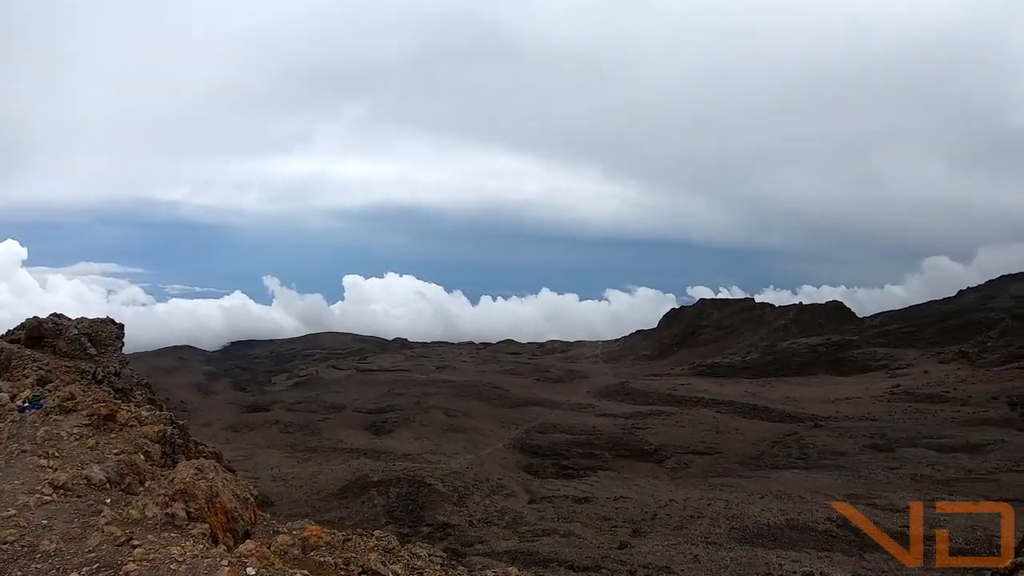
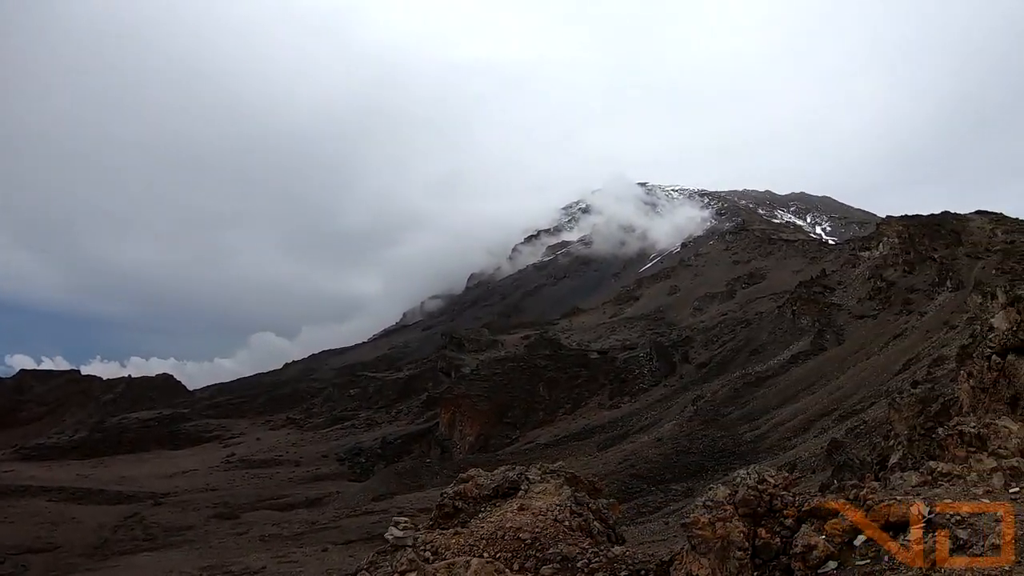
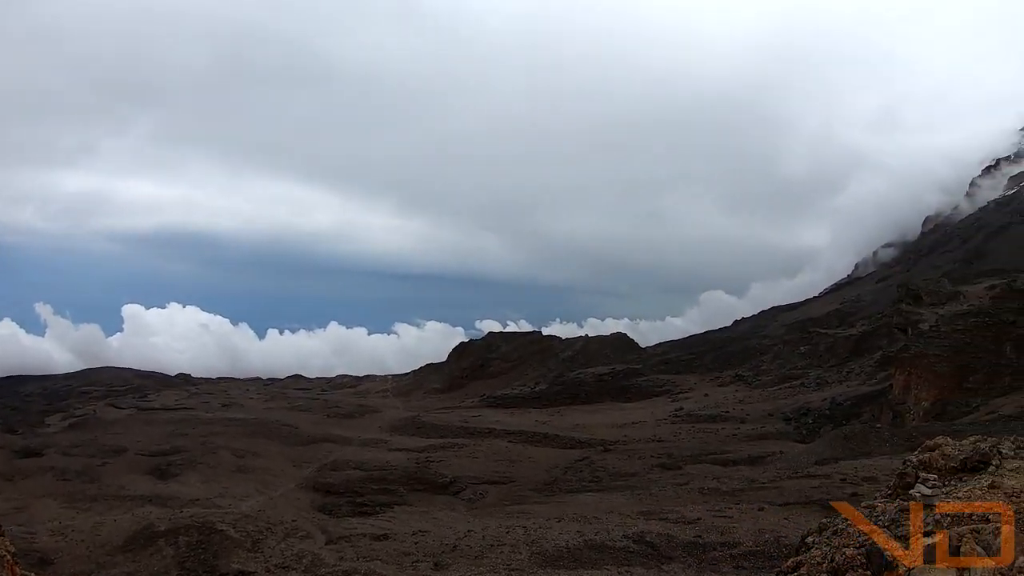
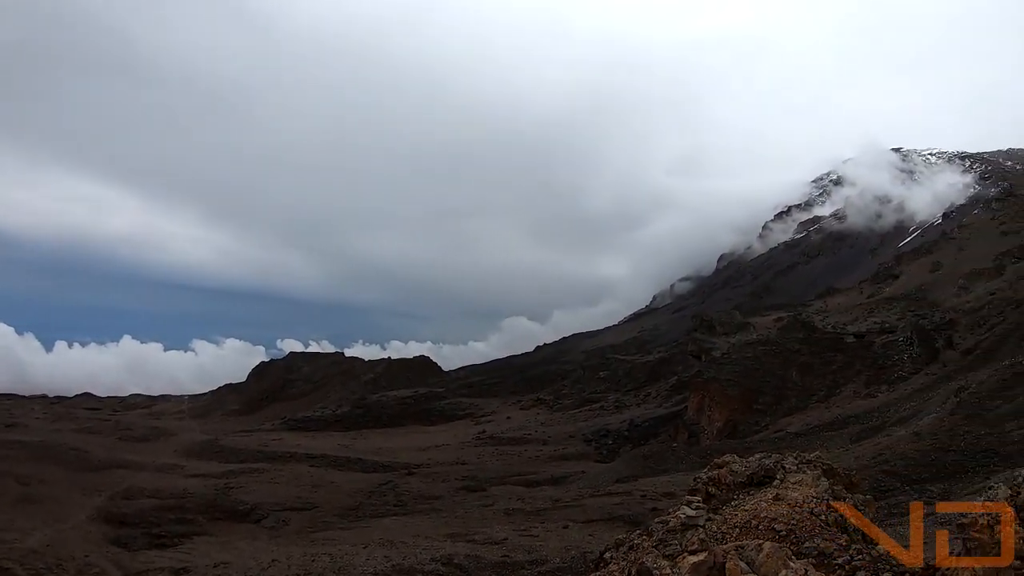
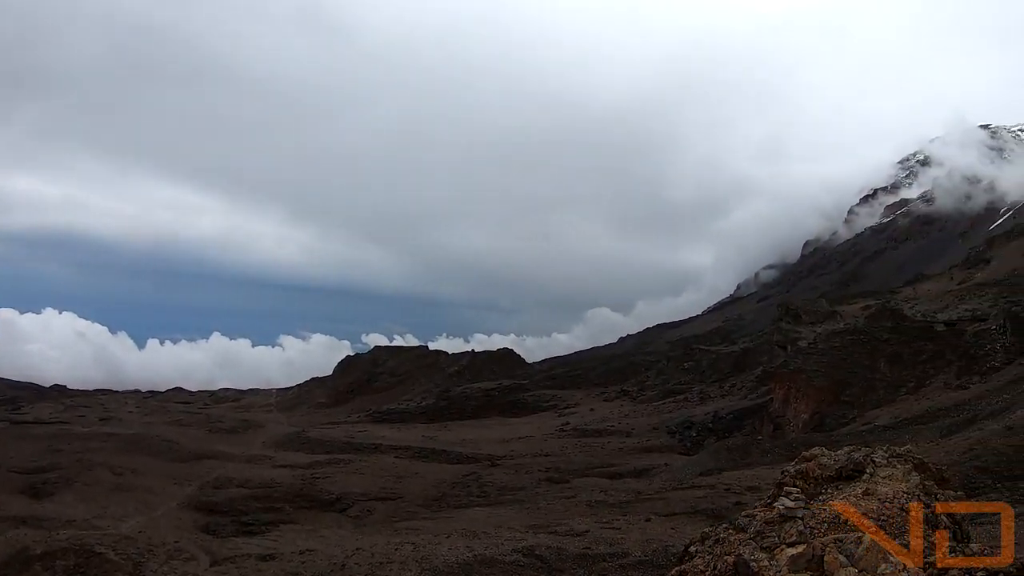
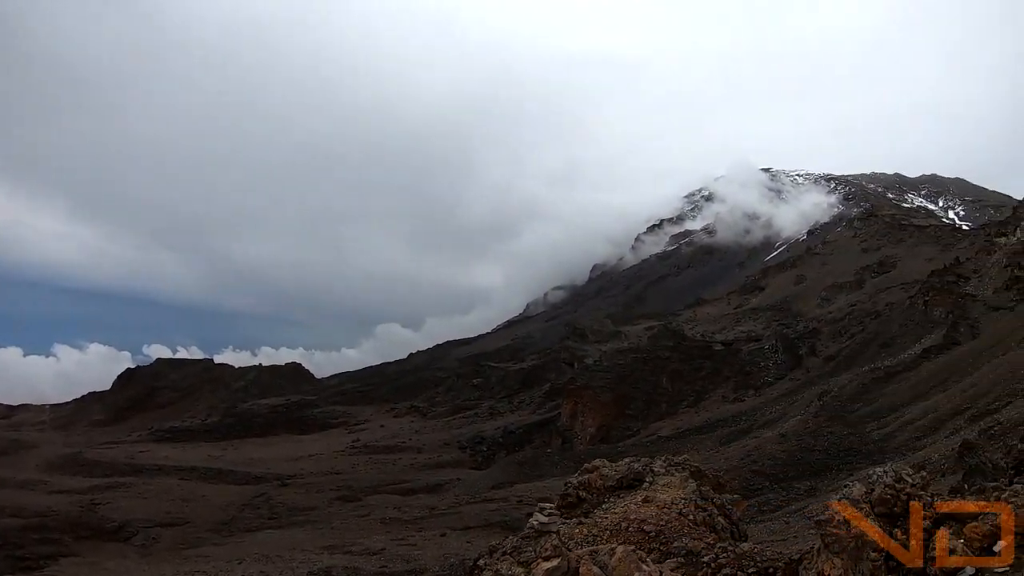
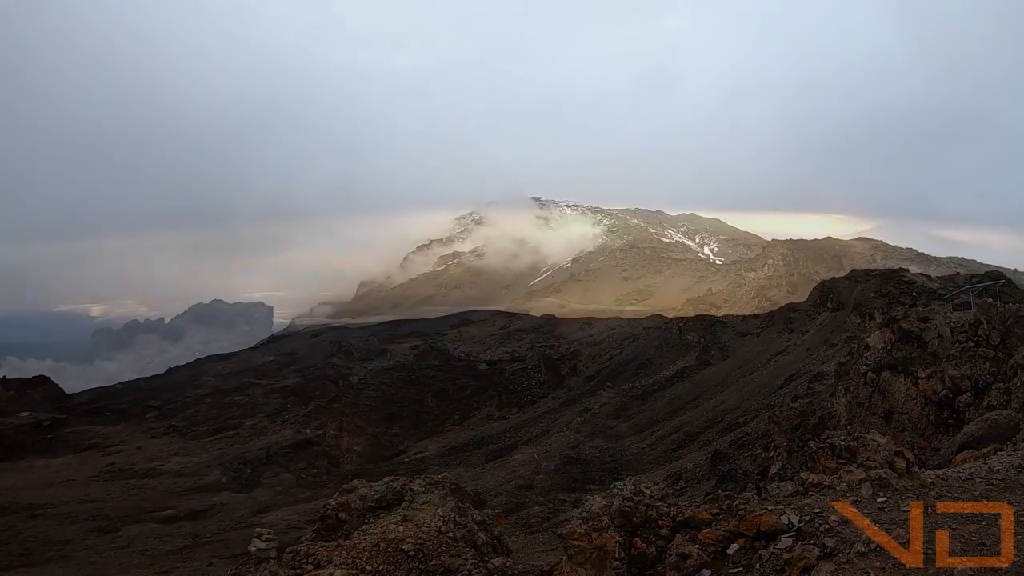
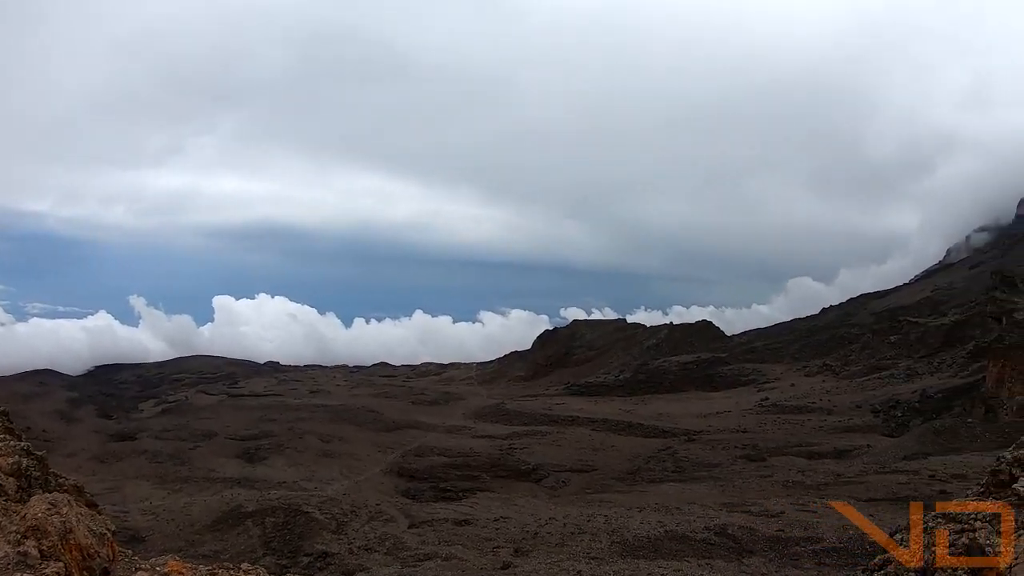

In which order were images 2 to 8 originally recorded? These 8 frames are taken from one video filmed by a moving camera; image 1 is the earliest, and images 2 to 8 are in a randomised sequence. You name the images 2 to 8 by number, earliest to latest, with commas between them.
8, 3, 5, 4, 6, 2, 7
